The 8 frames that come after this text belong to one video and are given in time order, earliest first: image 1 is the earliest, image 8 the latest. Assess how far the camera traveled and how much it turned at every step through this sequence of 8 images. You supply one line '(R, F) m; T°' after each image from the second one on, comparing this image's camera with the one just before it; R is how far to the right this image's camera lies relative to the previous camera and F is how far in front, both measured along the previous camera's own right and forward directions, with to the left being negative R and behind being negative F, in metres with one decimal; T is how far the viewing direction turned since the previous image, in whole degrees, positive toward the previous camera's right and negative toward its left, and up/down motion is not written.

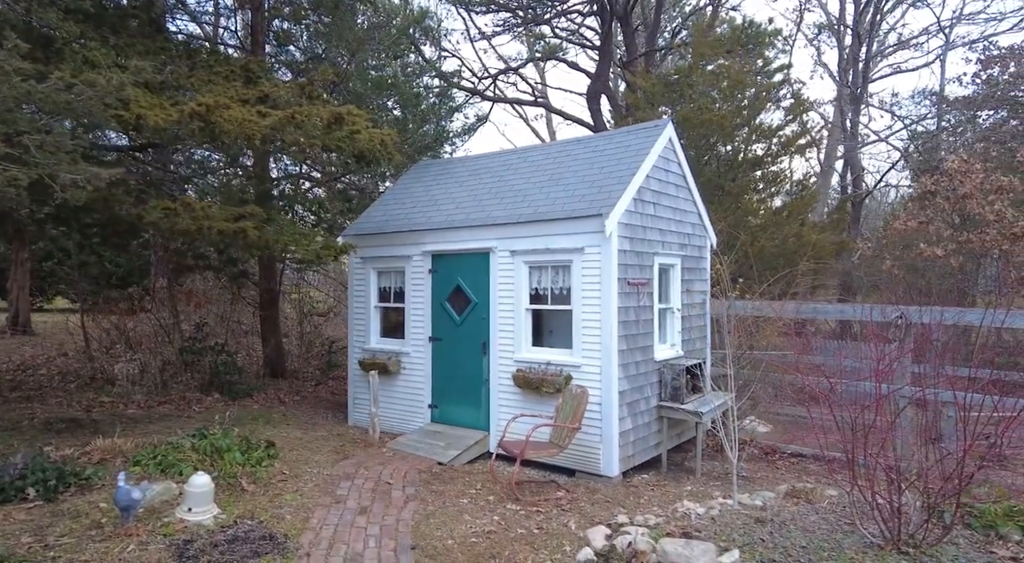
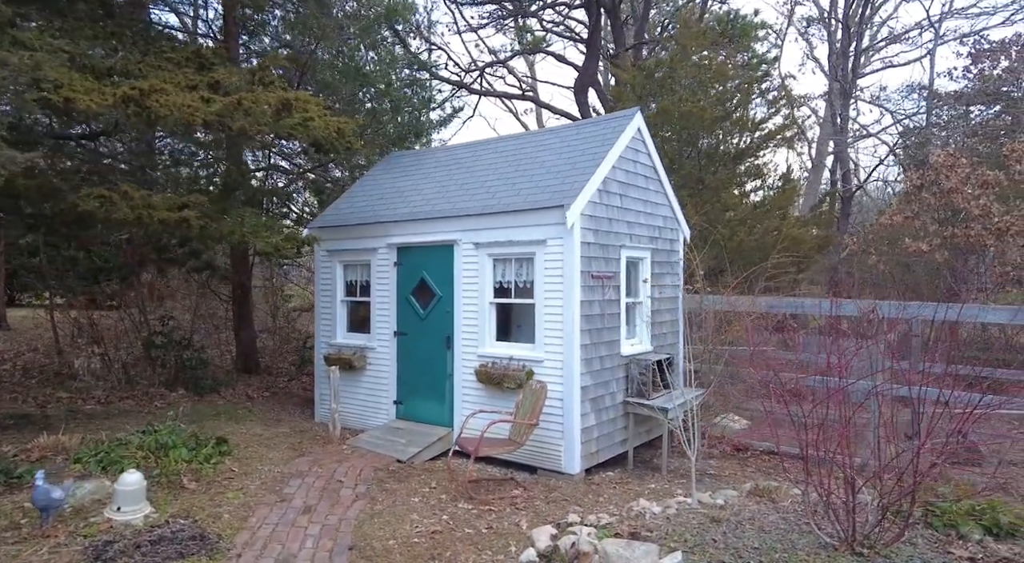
(+0.4, +0.2) m; 0°
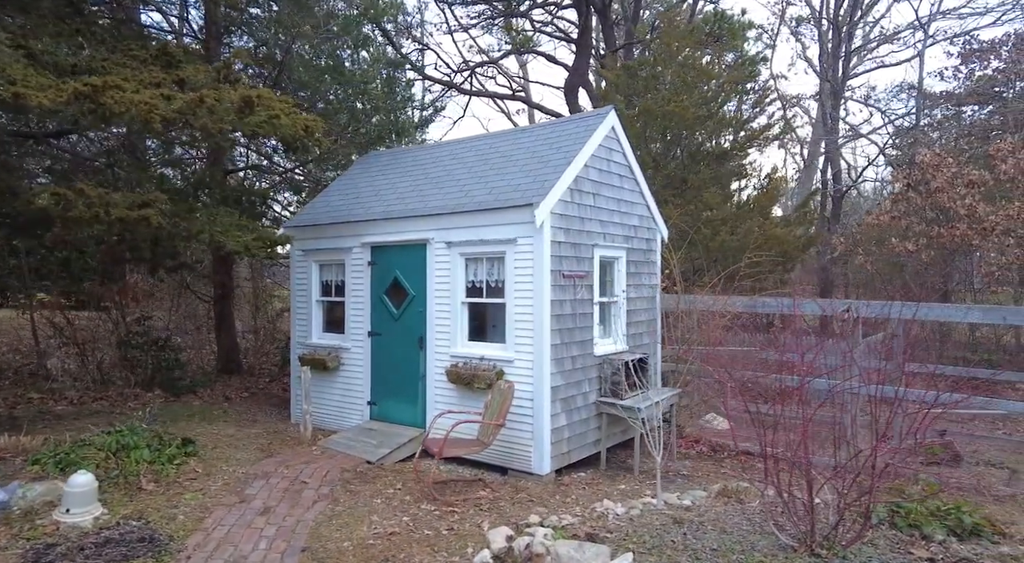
(+0.3, +0.1) m; 0°
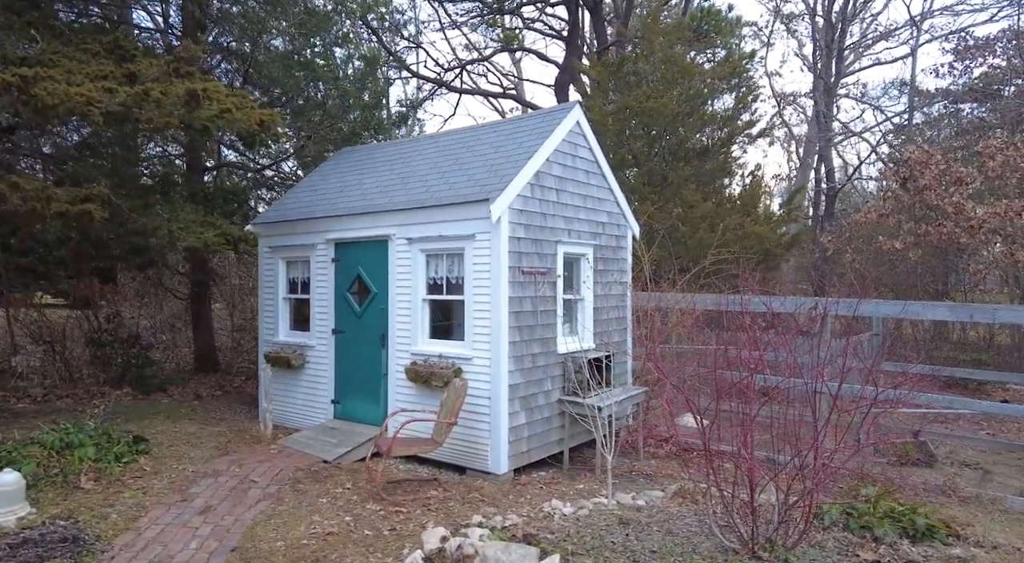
(+0.5, +0.1) m; -1°
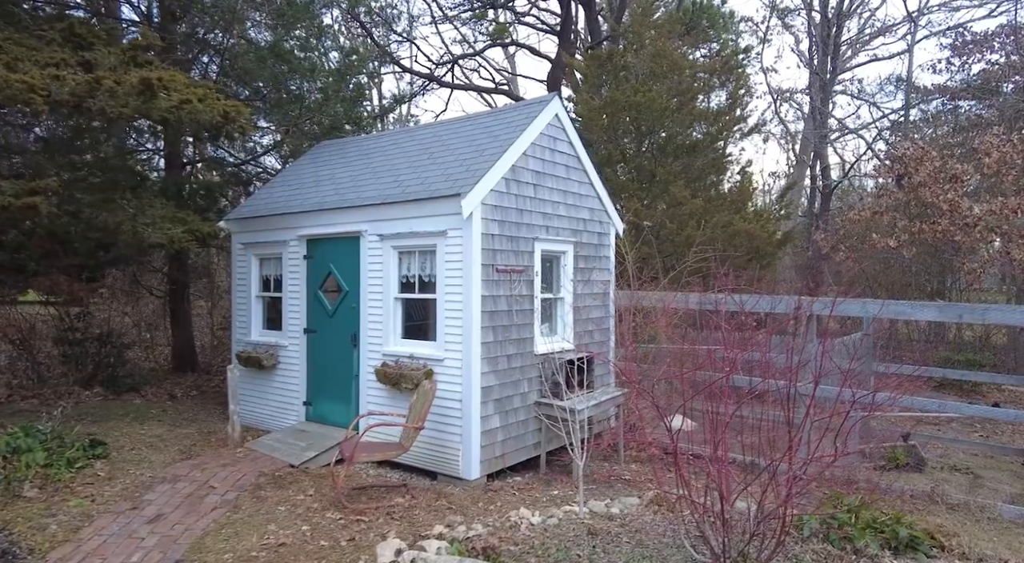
(+0.3, +0.3) m; 0°
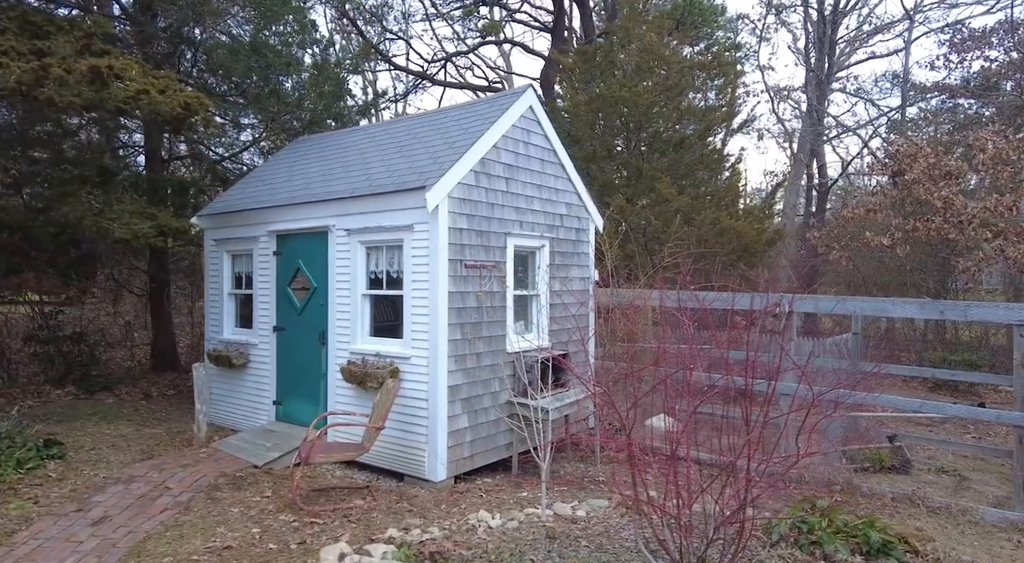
(+0.4, +0.2) m; 0°
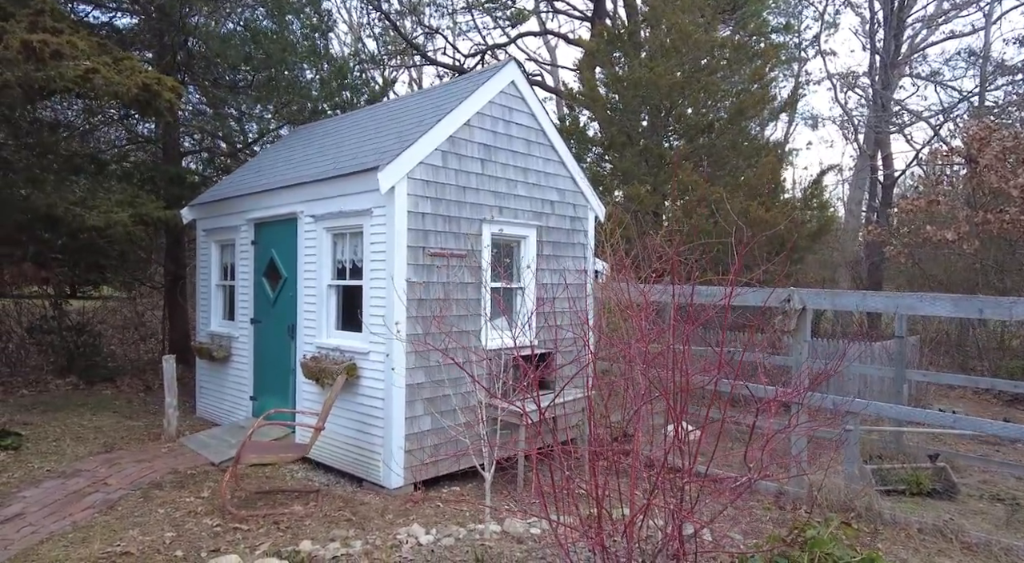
(+0.9, +0.7) m; -6°
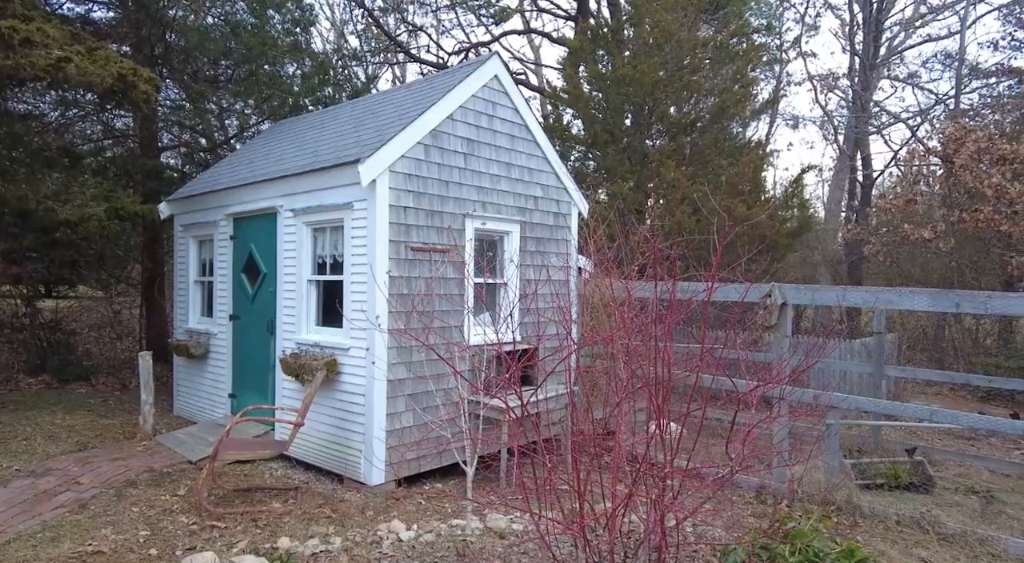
(0.0, 0.0) m; +1°
